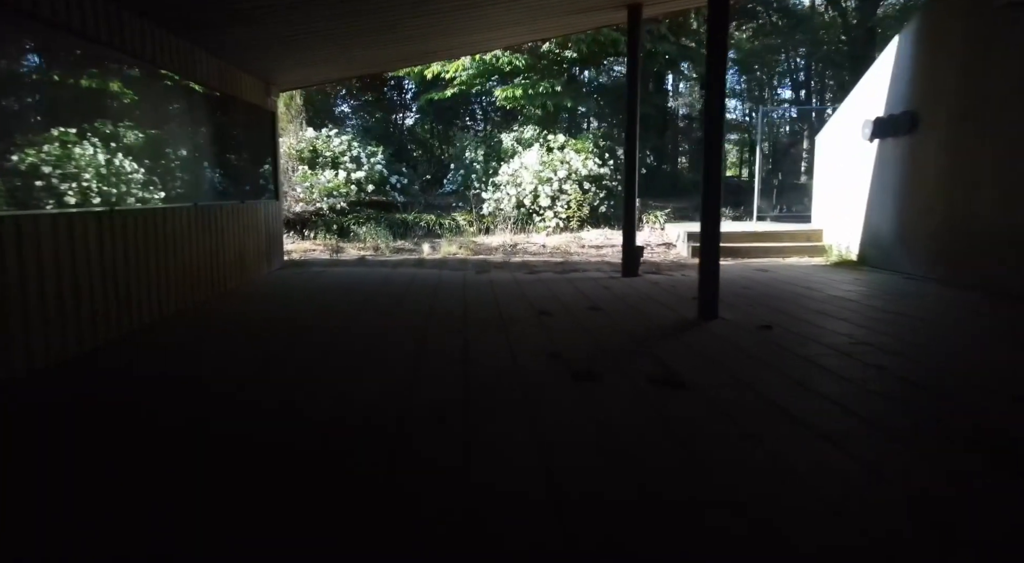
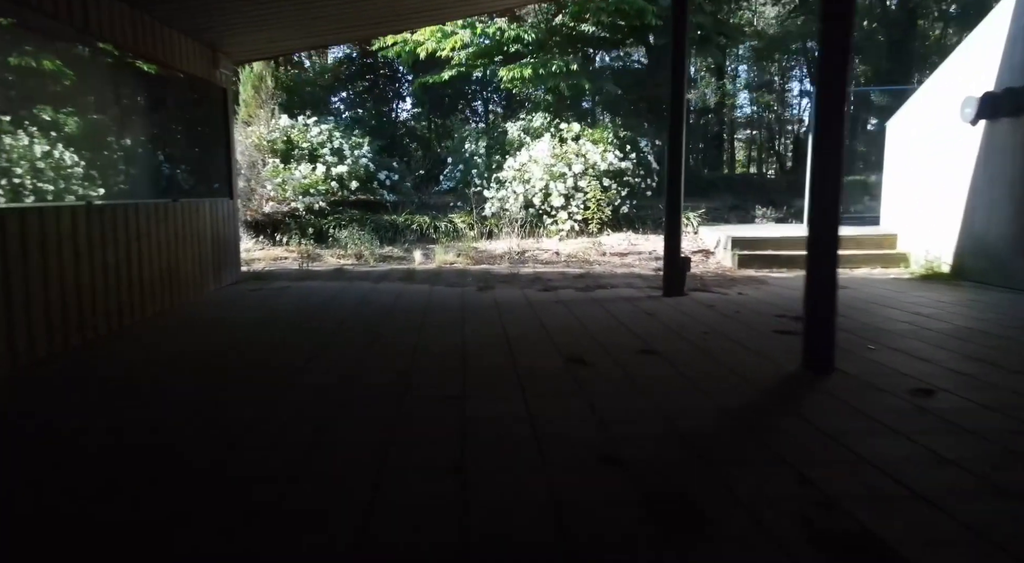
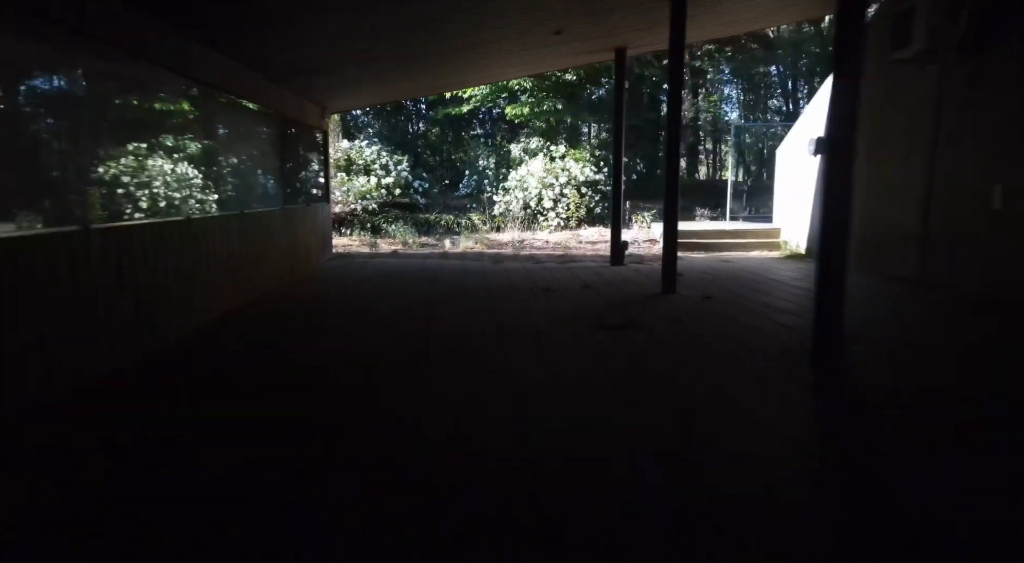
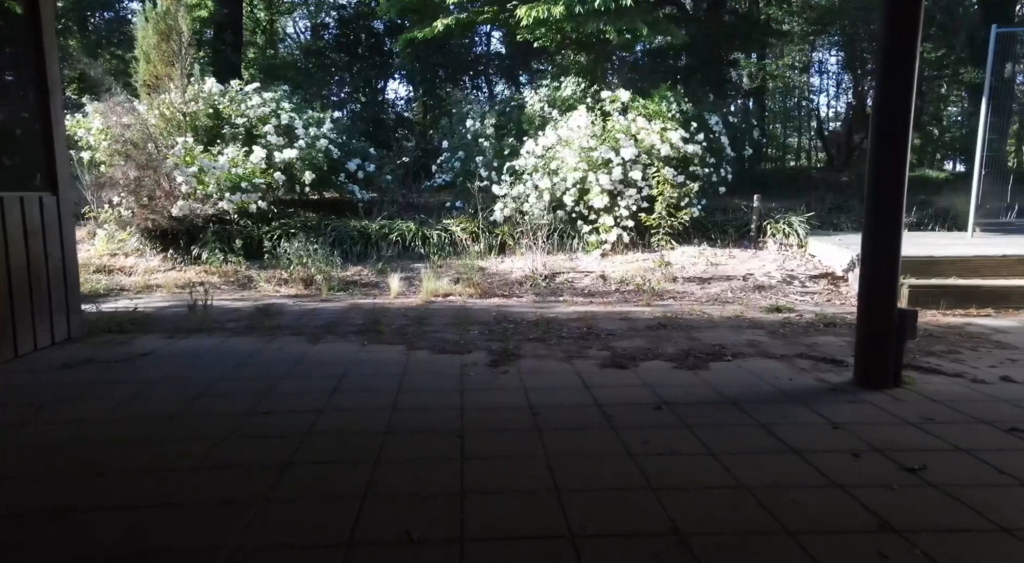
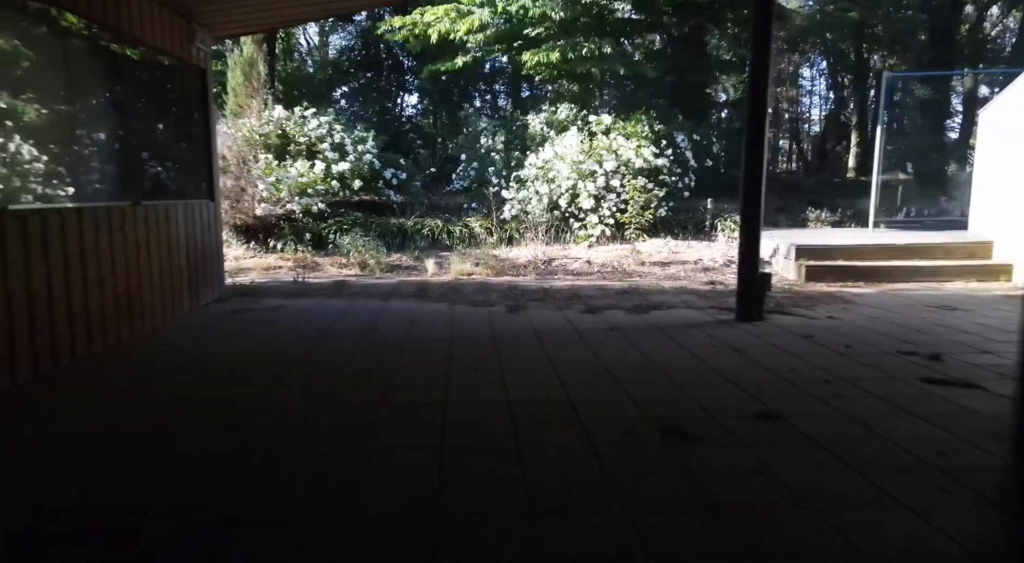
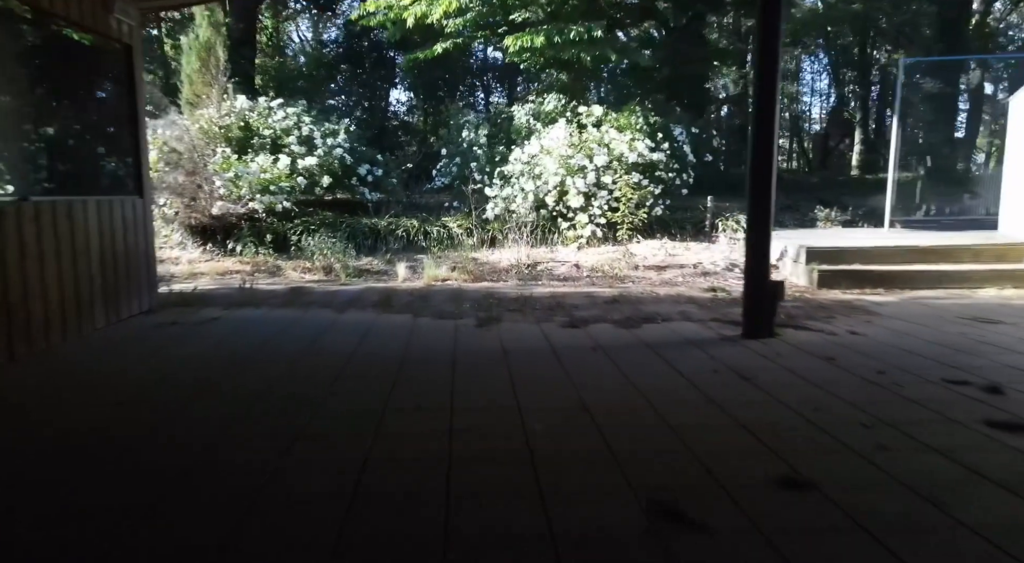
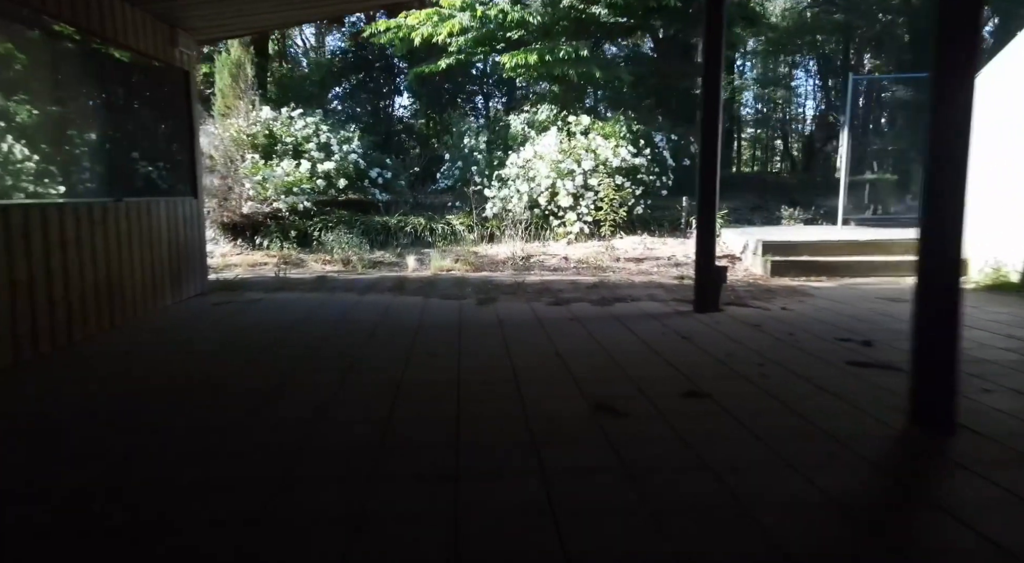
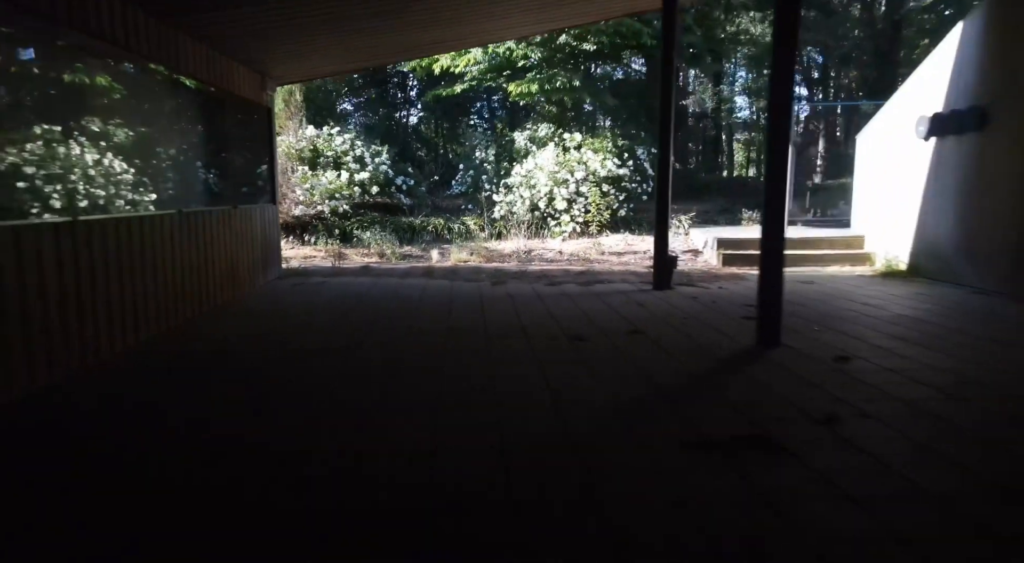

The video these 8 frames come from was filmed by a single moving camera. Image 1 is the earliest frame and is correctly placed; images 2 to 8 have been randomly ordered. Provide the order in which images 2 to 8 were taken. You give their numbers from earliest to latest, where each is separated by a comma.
2, 7, 6, 4, 5, 8, 3
